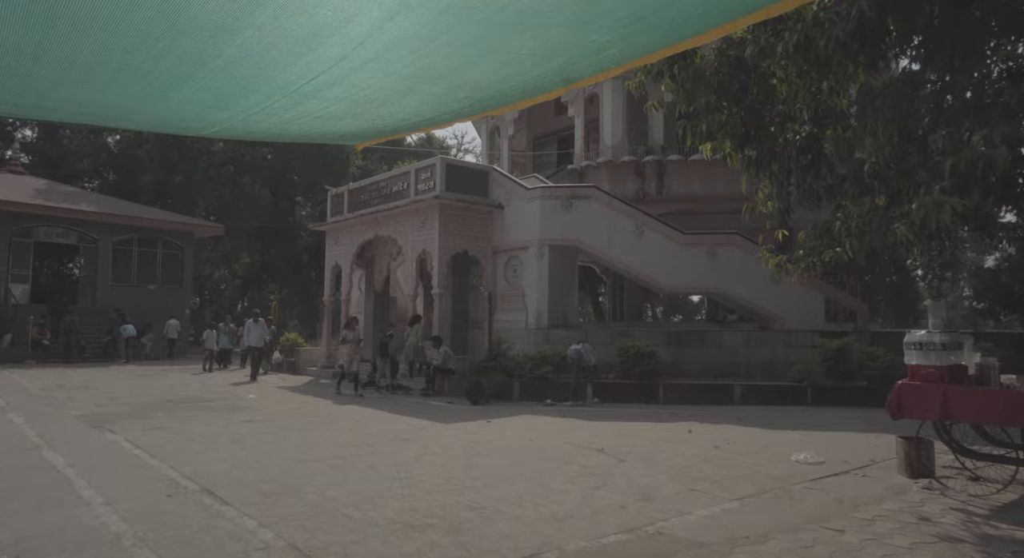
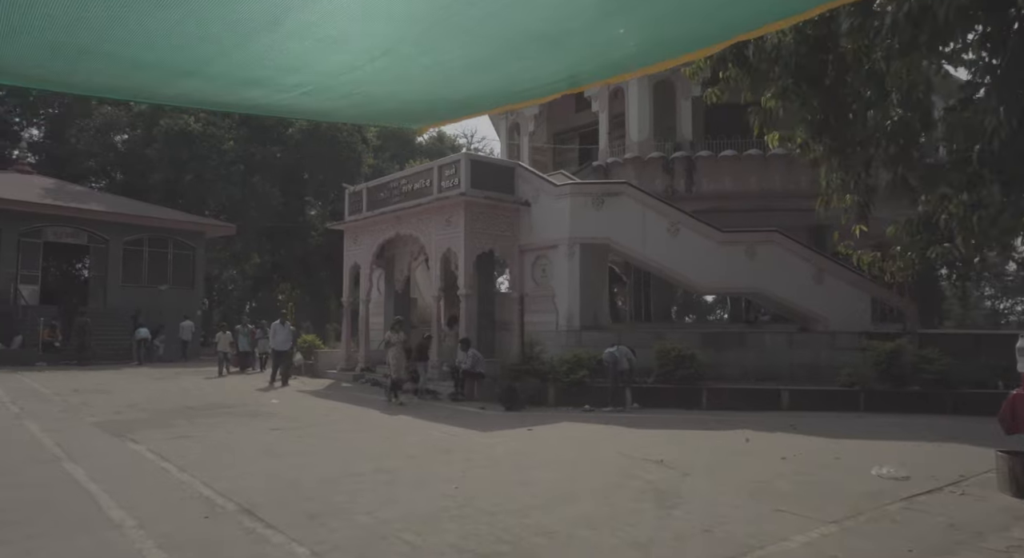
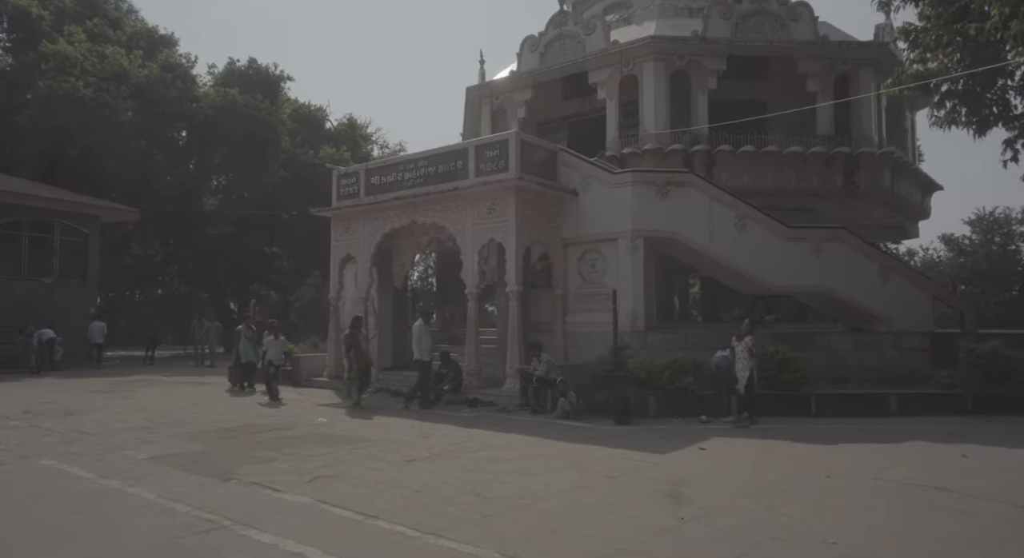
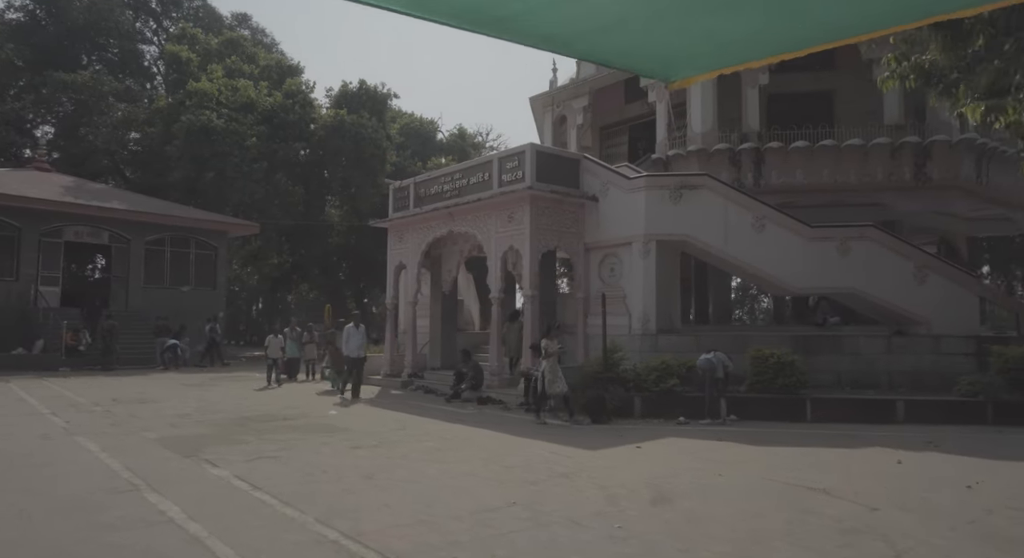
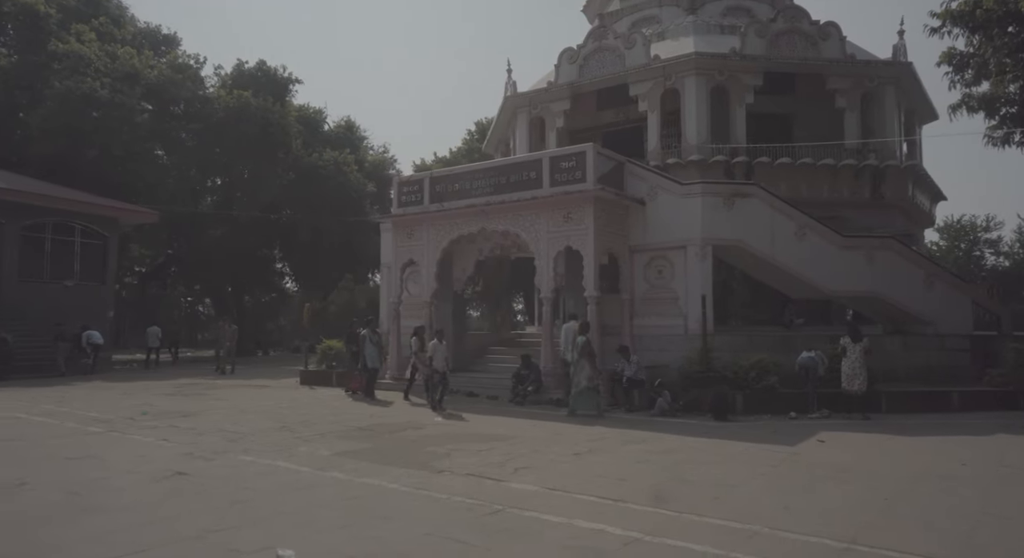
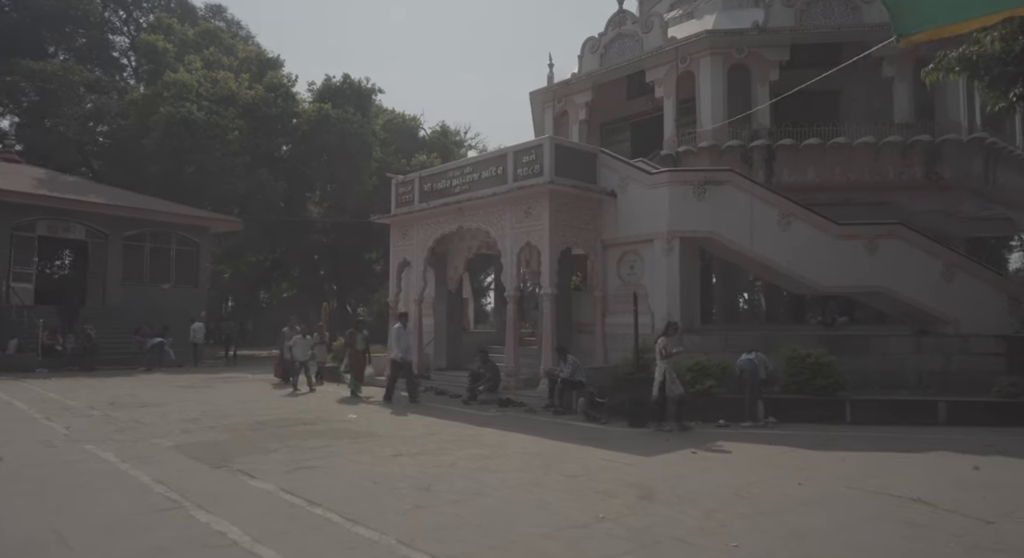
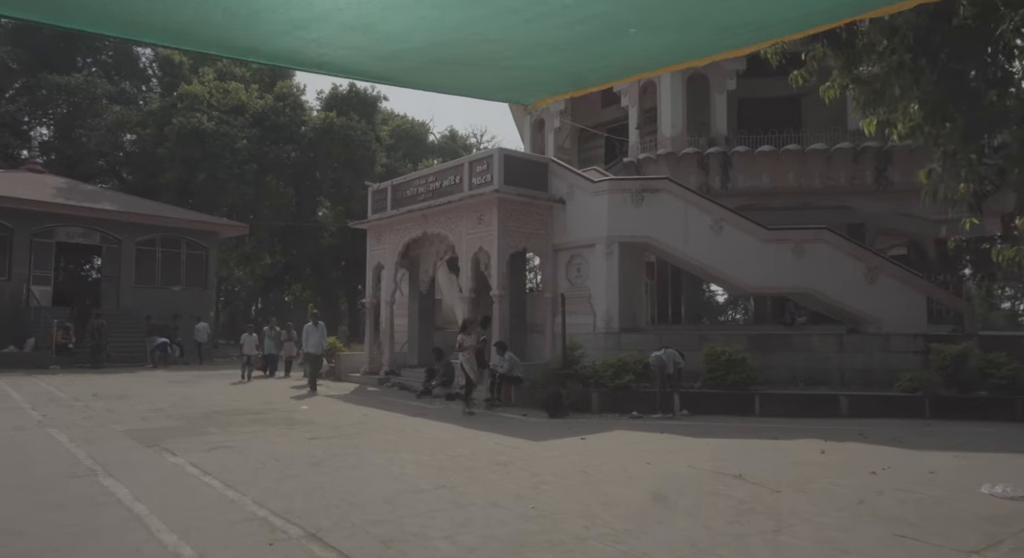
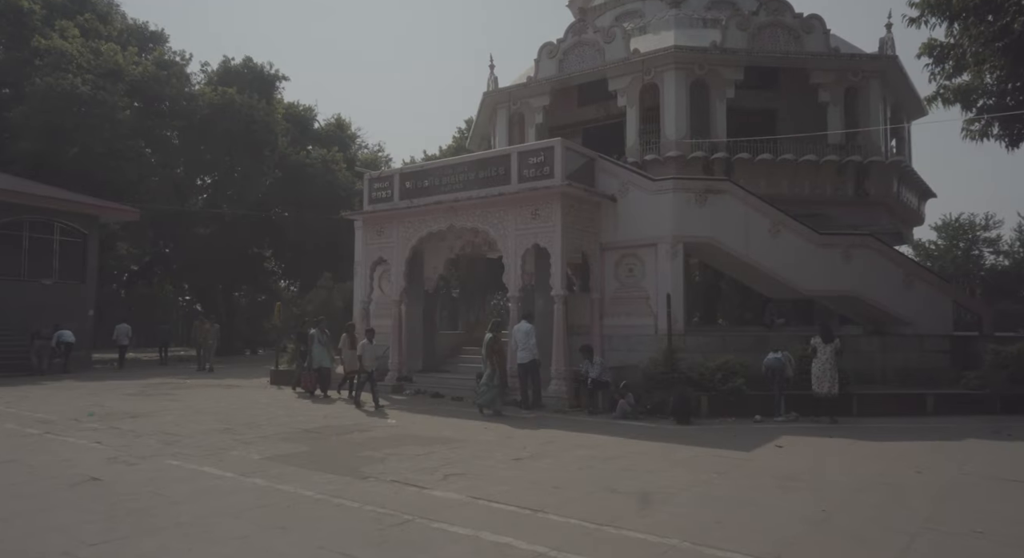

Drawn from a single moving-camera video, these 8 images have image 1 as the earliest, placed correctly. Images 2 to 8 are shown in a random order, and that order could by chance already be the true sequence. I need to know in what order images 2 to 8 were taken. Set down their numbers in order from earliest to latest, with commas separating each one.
2, 7, 4, 6, 3, 8, 5
